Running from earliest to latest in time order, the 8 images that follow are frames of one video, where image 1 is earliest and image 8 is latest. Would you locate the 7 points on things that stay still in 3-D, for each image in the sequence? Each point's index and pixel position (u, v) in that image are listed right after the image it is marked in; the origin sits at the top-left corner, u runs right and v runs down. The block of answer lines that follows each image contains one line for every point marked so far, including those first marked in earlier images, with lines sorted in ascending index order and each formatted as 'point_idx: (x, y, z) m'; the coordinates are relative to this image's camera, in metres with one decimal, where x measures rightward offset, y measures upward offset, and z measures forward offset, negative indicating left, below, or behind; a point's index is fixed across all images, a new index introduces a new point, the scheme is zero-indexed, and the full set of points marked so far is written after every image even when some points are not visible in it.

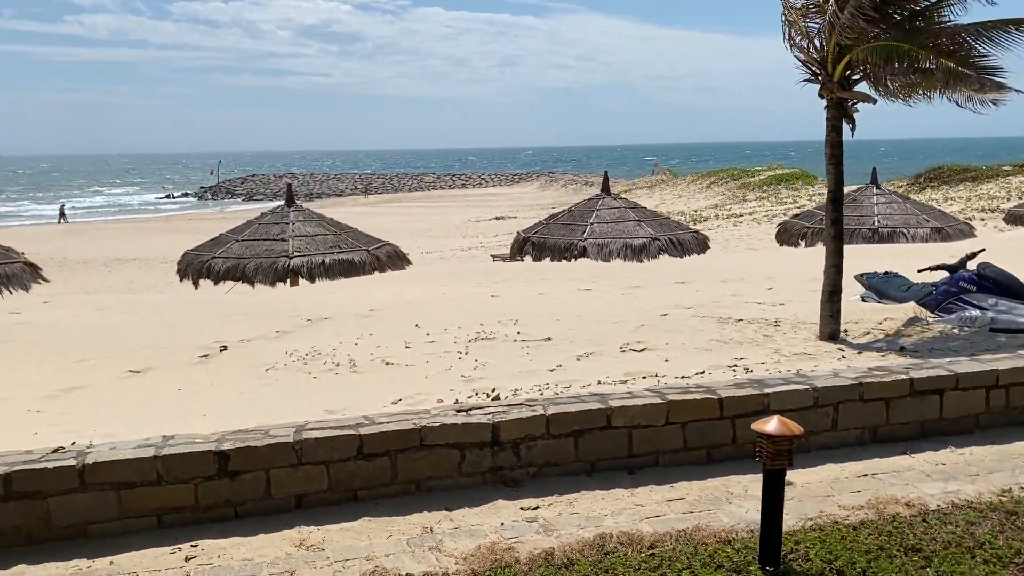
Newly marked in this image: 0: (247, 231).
0: (-3.8, +0.8, +12.6) m
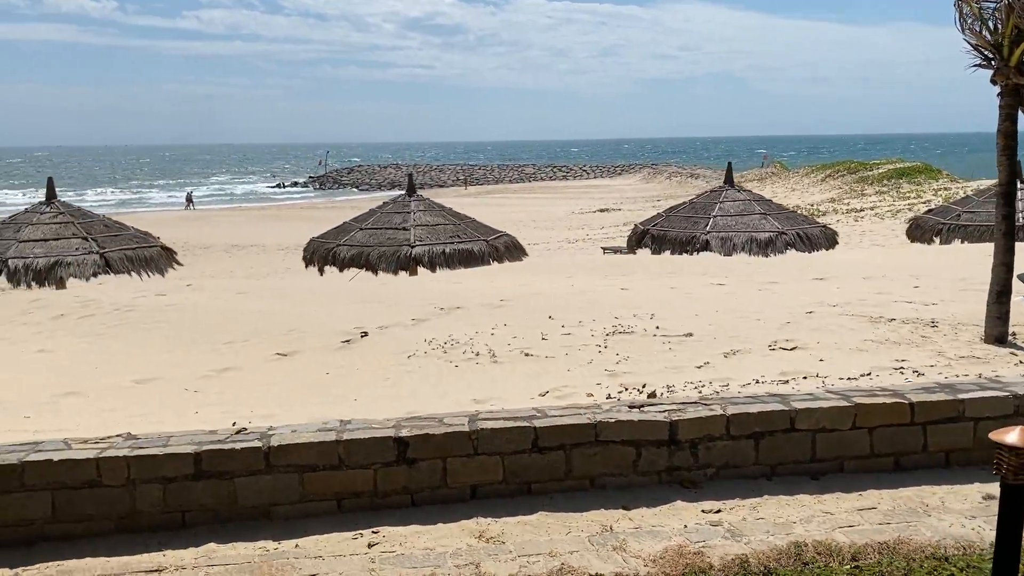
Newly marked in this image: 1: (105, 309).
0: (-2.1, +1.0, +12.8) m
1: (-3.7, -0.2, +7.9) m
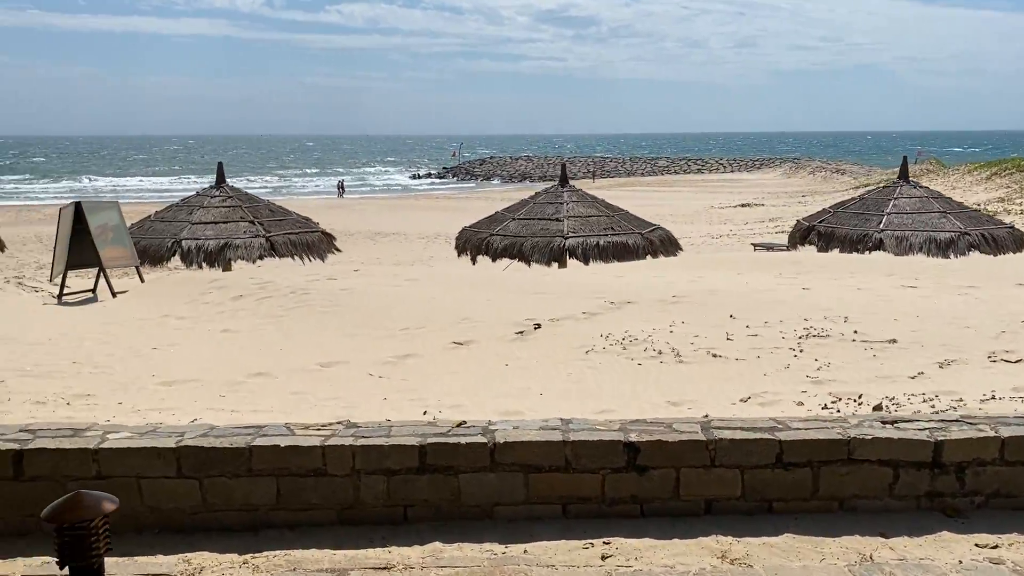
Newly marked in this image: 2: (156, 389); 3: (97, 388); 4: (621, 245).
0: (+0.2, +1.1, +12.6) m
1: (-2.1, 0.0, +8.1) m
2: (-2.2, -0.6, +5.5) m
3: (-2.6, -0.6, +5.5) m
4: (+1.5, +0.6, +11.9) m
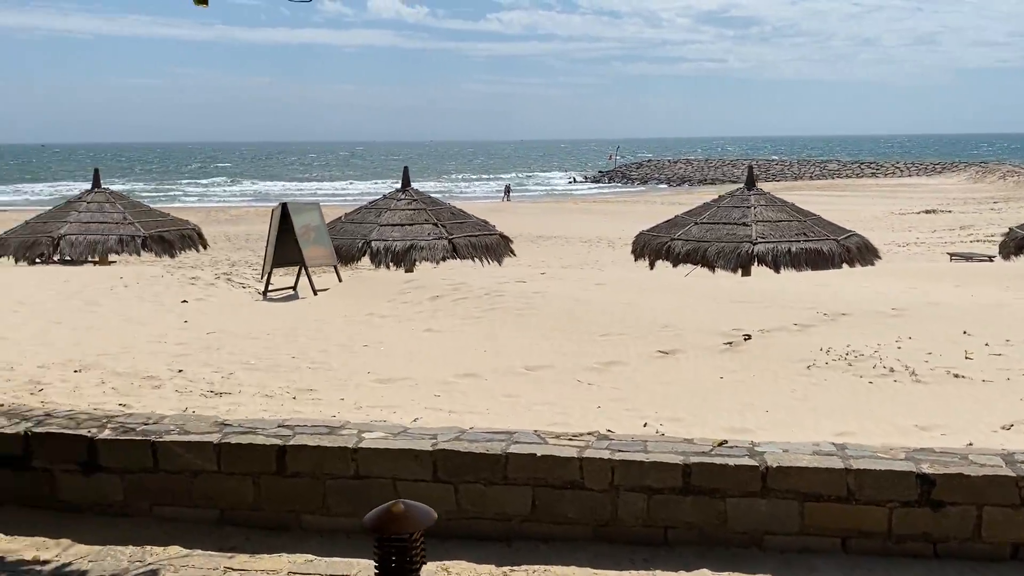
0: (+2.7, +1.0, +12.2) m
1: (-0.3, 0.0, +8.1) m
2: (-0.9, -0.6, +5.6) m
3: (-1.2, -0.6, +5.6) m
4: (+3.9, +0.5, +11.3) m
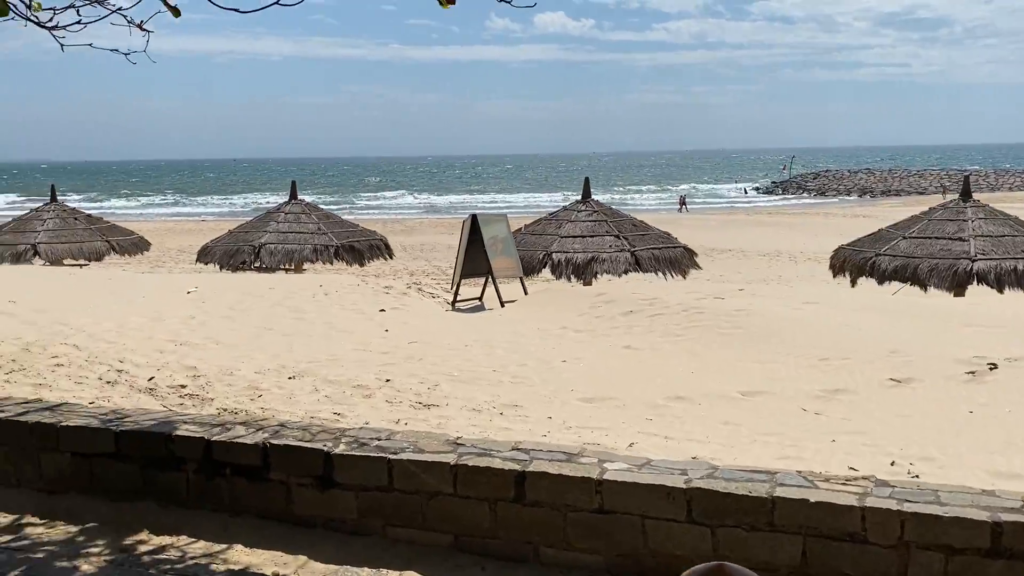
0: (+5.2, +0.8, +11.3) m
1: (+1.4, -0.2, +7.8) m
2: (+0.4, -0.7, +5.4) m
3: (+0.1, -0.7, +5.5) m
4: (+6.1, +0.2, +10.1) m
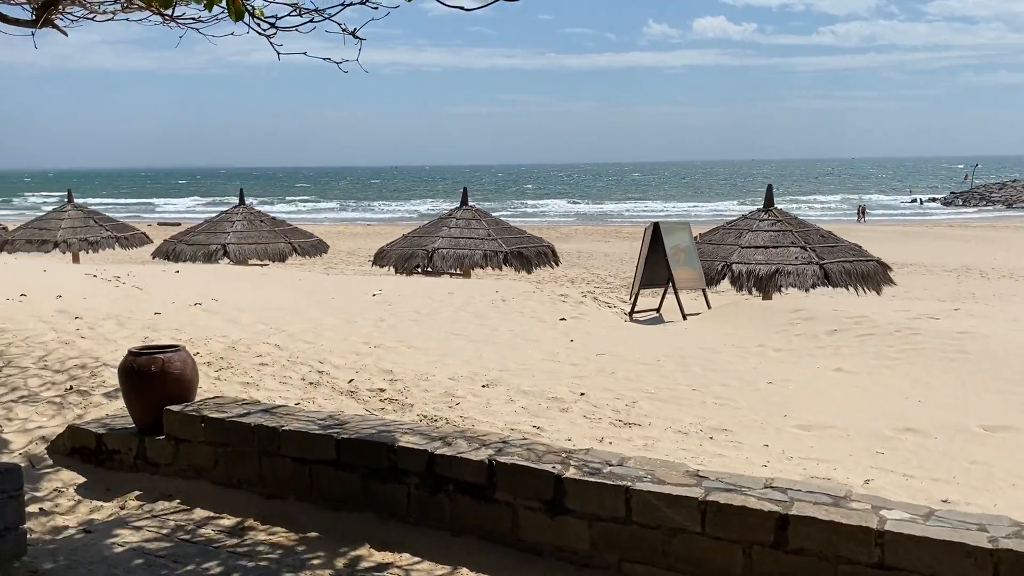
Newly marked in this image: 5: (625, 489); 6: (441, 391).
0: (+7.3, +0.5, +10.0) m
1: (+3.0, -0.3, +7.1) m
2: (+1.6, -0.8, +4.9) m
3: (+1.3, -0.8, +5.1) m
4: (+8.0, -0.1, +8.7) m
5: (+0.4, -0.7, +2.9) m
6: (-0.5, -0.7, +5.6) m
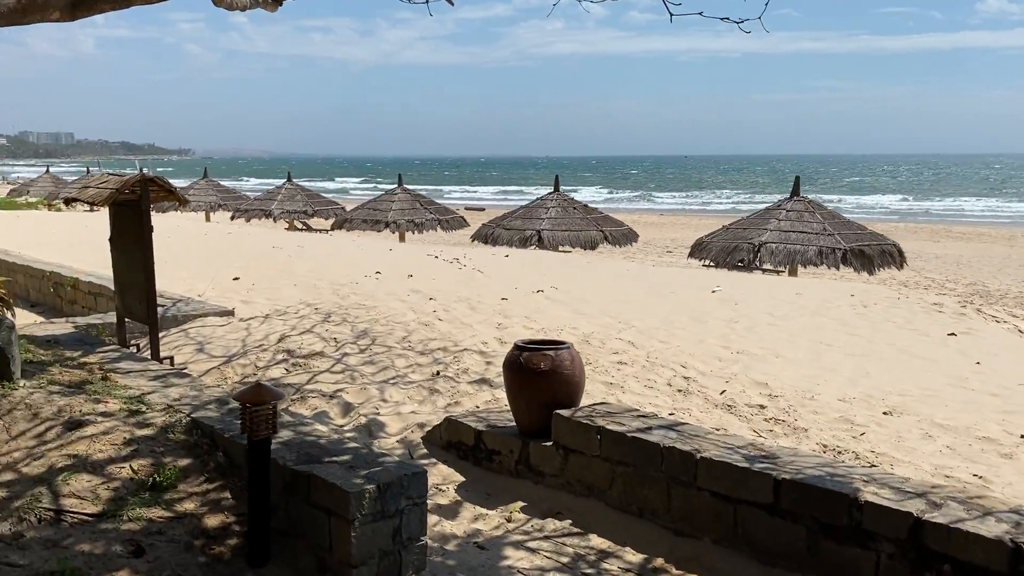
0: (+10.5, 0.0, +6.5) m
1: (+5.5, -0.5, +5.1) m
2: (+3.4, -0.9, +3.5) m
3: (+3.2, -0.9, +3.7) m
4: (+10.8, -0.6, +5.0) m
5: (+1.7, -0.7, +1.9) m
6: (+1.7, -0.7, +4.7) m
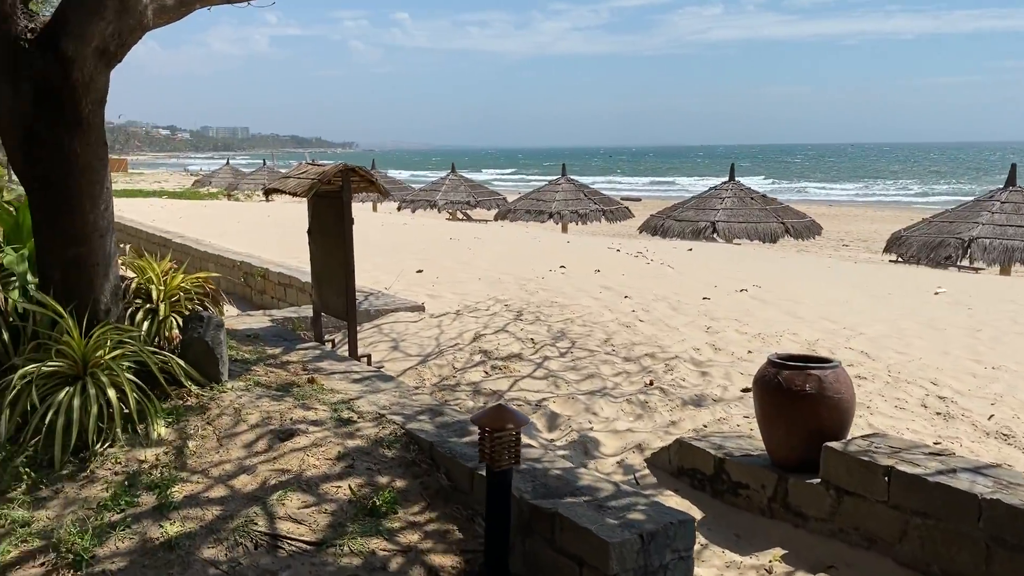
0: (+11.7, -0.2, +4.1) m
1: (+6.5, -0.6, +3.6) m
2: (+4.3, -1.0, +2.3) m
3: (+4.1, -1.0, +2.6) m
4: (+11.7, -0.8, +2.6) m
5: (+2.3, -0.8, +1.1) m
6: (+2.8, -0.7, +3.9) m
